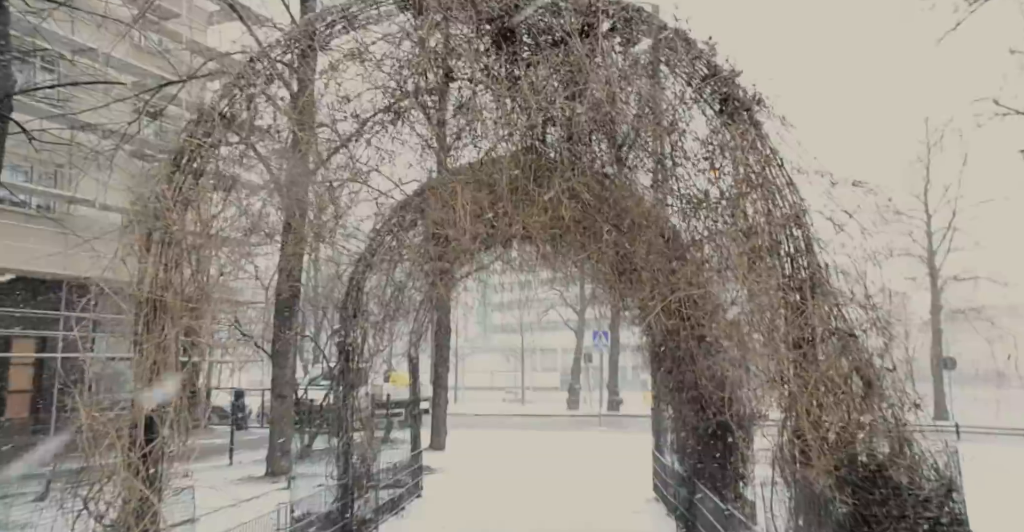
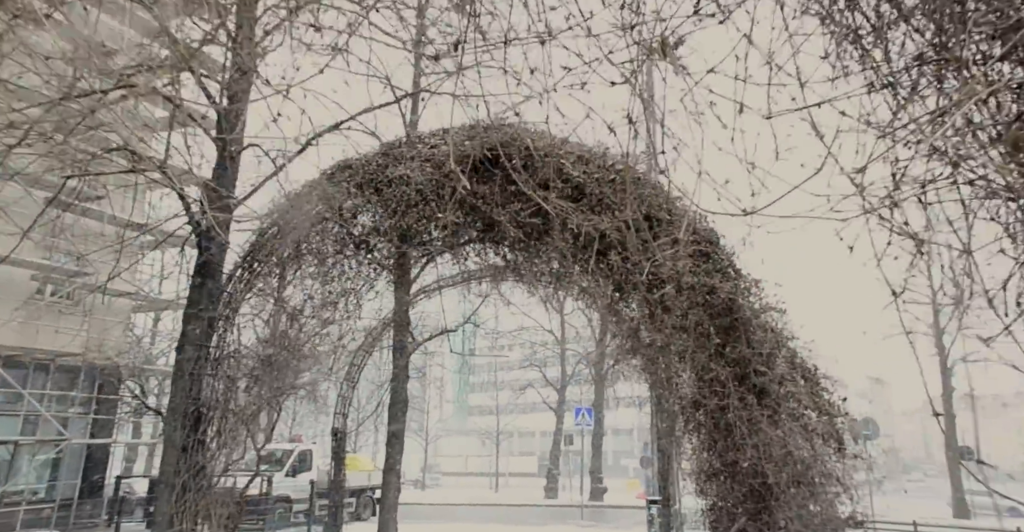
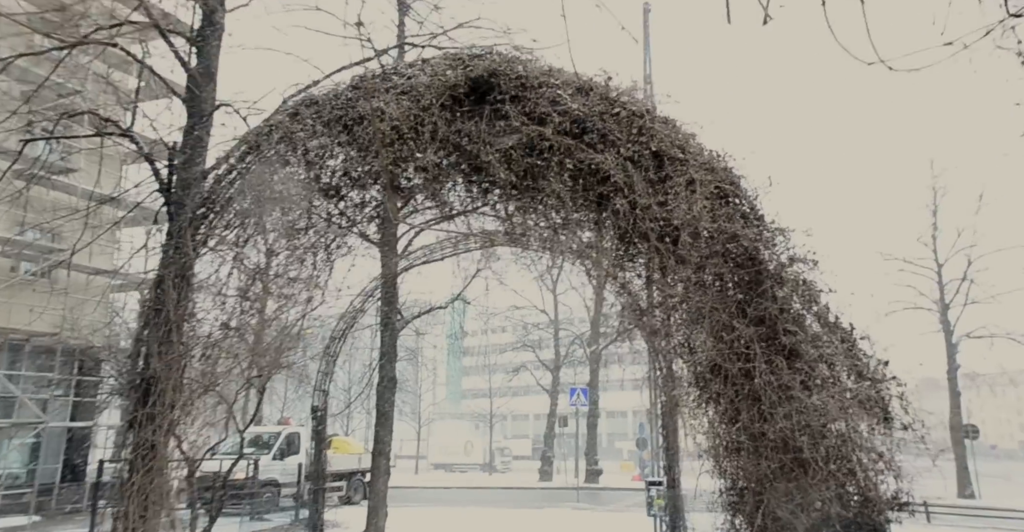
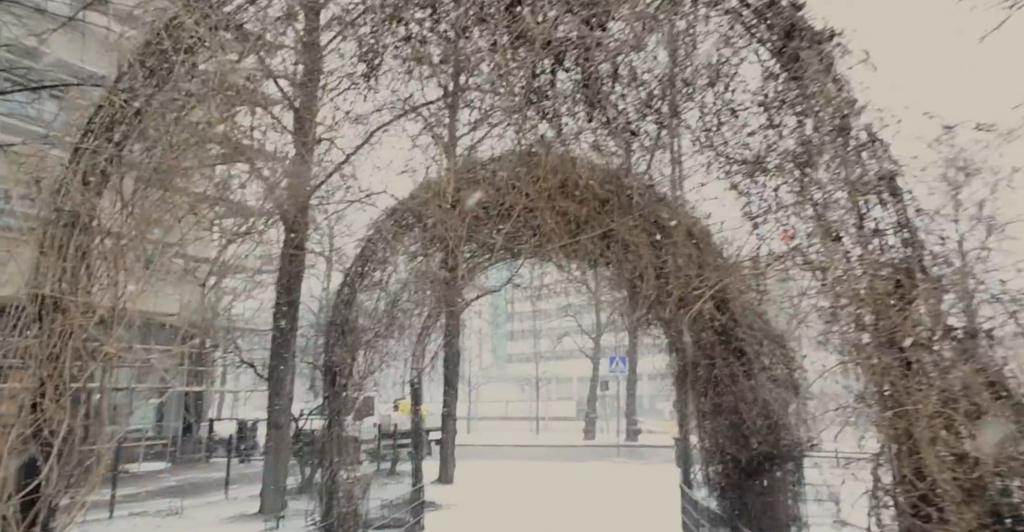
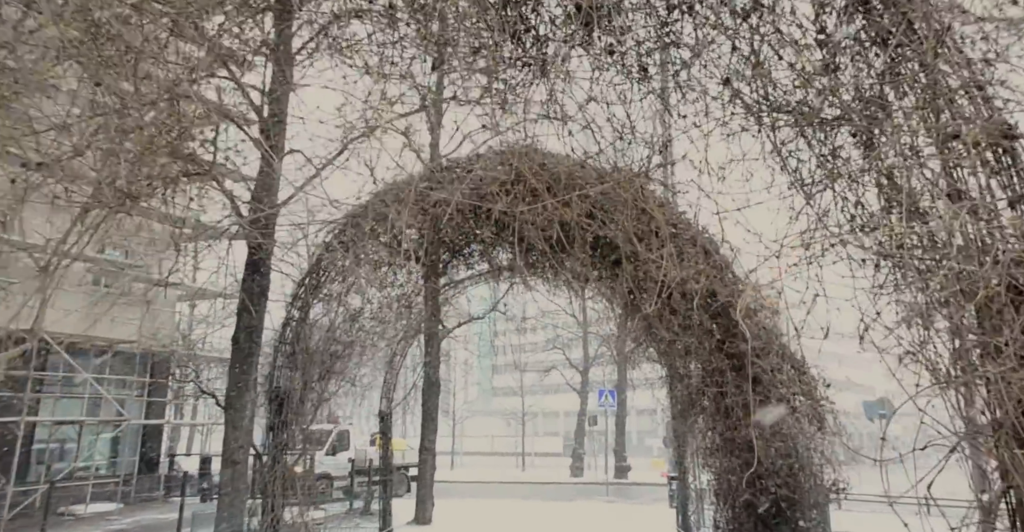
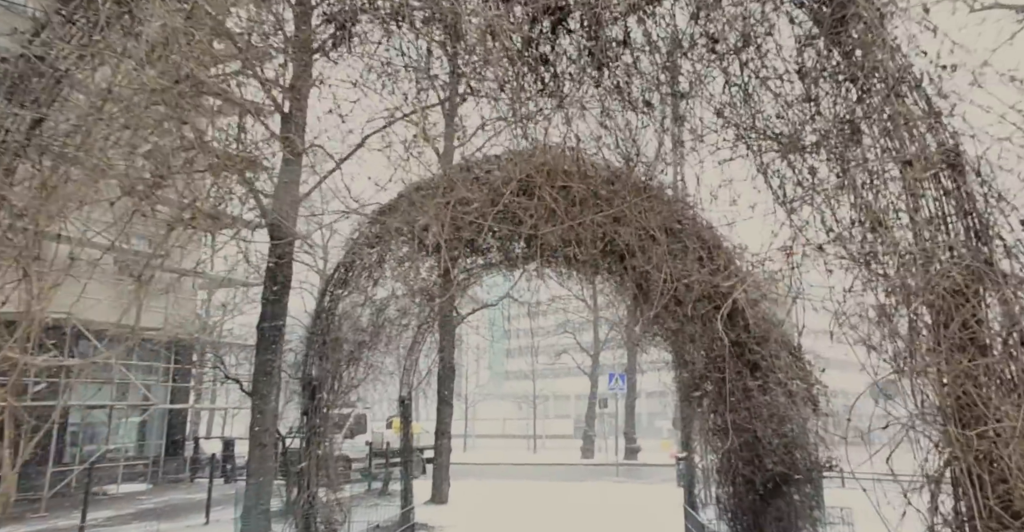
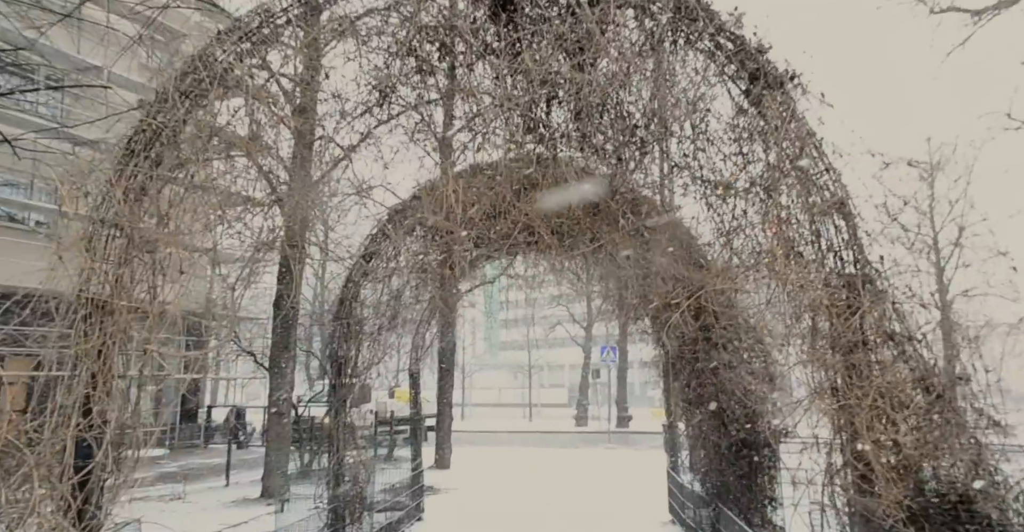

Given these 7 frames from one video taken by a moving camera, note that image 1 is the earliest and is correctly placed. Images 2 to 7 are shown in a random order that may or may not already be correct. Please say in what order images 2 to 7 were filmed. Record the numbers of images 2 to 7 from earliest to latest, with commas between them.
7, 4, 6, 5, 2, 3
